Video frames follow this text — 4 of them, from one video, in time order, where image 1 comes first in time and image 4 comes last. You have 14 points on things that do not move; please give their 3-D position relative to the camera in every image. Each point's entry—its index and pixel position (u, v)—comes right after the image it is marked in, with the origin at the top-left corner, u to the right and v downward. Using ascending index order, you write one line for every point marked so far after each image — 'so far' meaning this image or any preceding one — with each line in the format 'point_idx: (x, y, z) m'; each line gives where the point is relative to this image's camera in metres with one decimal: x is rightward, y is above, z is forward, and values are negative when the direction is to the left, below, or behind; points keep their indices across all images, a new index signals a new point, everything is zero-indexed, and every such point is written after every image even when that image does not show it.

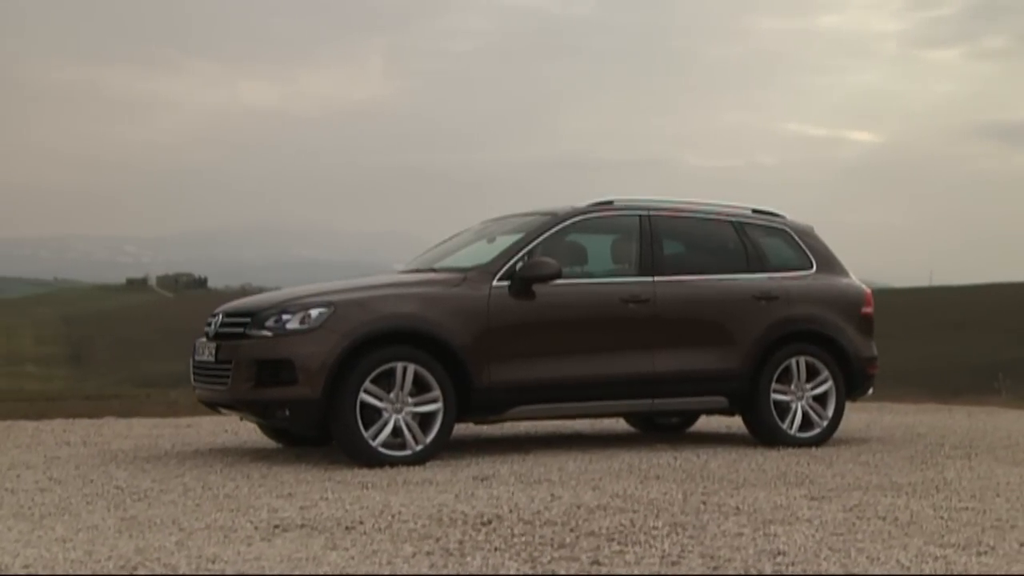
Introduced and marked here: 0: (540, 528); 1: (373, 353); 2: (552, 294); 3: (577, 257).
0: (+0.1, -1.0, +6.0) m
1: (-0.9, -0.4, +8.7) m
2: (+0.3, 0.0, +9.3) m
3: (+0.5, +0.2, +9.5) m
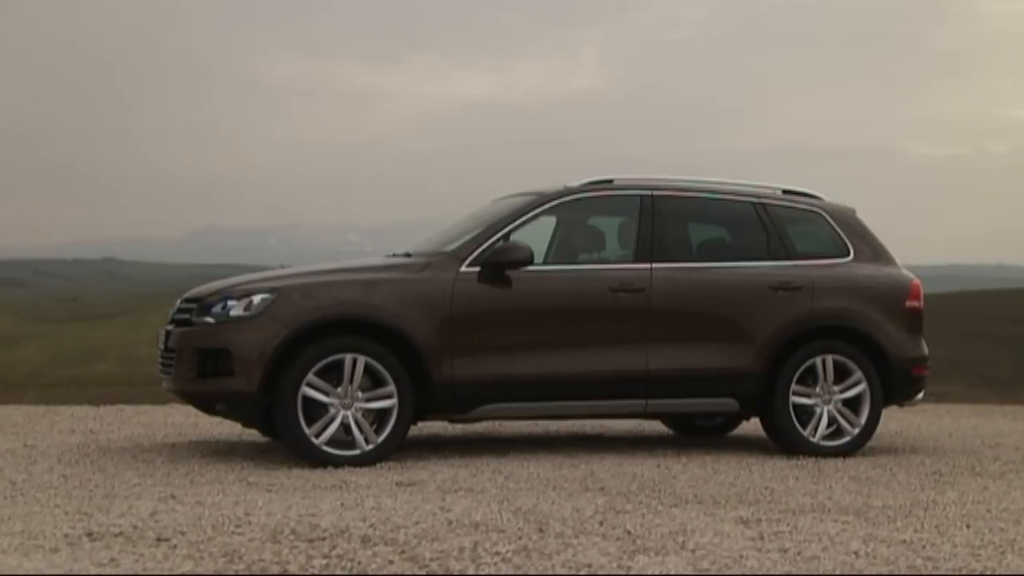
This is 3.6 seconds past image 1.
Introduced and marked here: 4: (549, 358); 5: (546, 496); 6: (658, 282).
0: (-0.6, -1.0, +5.2) m
1: (-1.1, -0.3, +8.0) m
2: (+0.1, 0.0, +8.4) m
3: (+0.3, +0.3, +8.6) m
4: (+0.2, -0.4, +8.4) m
5: (+0.2, -1.0, +6.7) m
6: (+0.9, 0.0, +8.7) m
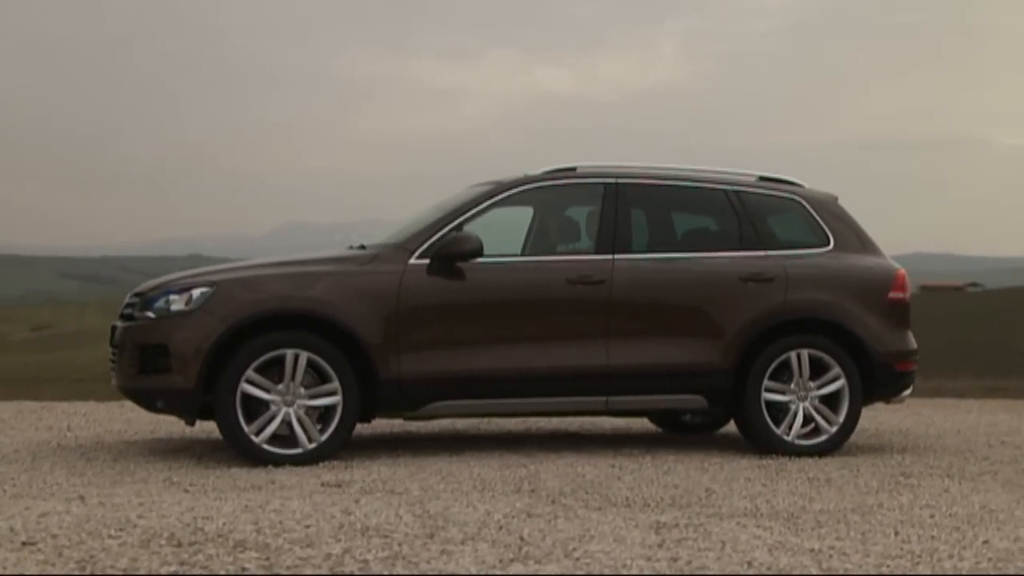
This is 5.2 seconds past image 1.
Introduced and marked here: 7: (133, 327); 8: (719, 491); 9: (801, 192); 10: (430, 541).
0: (-1.0, -0.9, +5.0) m
1: (-1.4, -0.3, +7.8) m
2: (-0.2, +0.1, +8.1) m
3: (+0.1, +0.3, +8.3) m
4: (-0.1, -0.4, +8.1) m
5: (-0.2, -1.0, +6.4) m
6: (+0.6, +0.1, +8.3) m
7: (-2.1, -0.2, +7.9) m
8: (+1.0, -1.0, +6.7) m
9: (+1.8, +0.6, +8.9) m
10: (-0.3, -0.9, +5.2) m
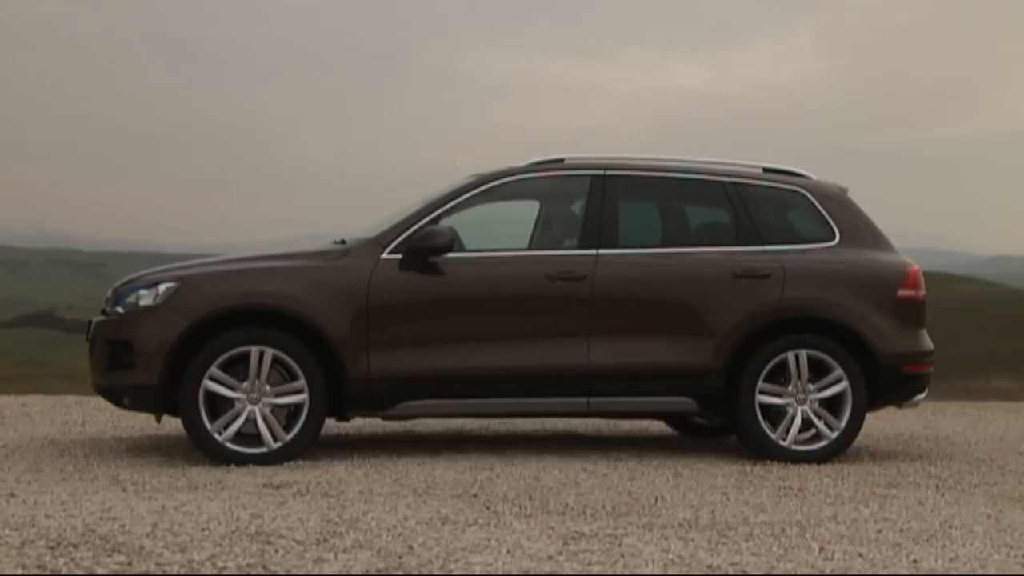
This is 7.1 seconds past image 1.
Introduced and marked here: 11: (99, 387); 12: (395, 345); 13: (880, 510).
0: (-1.4, -0.9, +4.8) m
1: (-1.6, -0.3, +7.6) m
2: (-0.3, +0.1, +7.8) m
3: (0.0, +0.4, +8.0) m
4: (-0.2, -0.4, +7.8) m
5: (-0.5, -0.9, +6.1) m
6: (+0.5, +0.1, +7.9) m
7: (-2.3, -0.2, +7.8) m
8: (+0.7, -1.0, +6.3) m
9: (+1.8, +0.6, +8.4) m
10: (-0.7, -0.9, +5.0) m
11: (-2.3, -0.5, +7.7) m
12: (-0.6, -0.3, +7.7) m
13: (+1.6, -1.0, +6.1) m
